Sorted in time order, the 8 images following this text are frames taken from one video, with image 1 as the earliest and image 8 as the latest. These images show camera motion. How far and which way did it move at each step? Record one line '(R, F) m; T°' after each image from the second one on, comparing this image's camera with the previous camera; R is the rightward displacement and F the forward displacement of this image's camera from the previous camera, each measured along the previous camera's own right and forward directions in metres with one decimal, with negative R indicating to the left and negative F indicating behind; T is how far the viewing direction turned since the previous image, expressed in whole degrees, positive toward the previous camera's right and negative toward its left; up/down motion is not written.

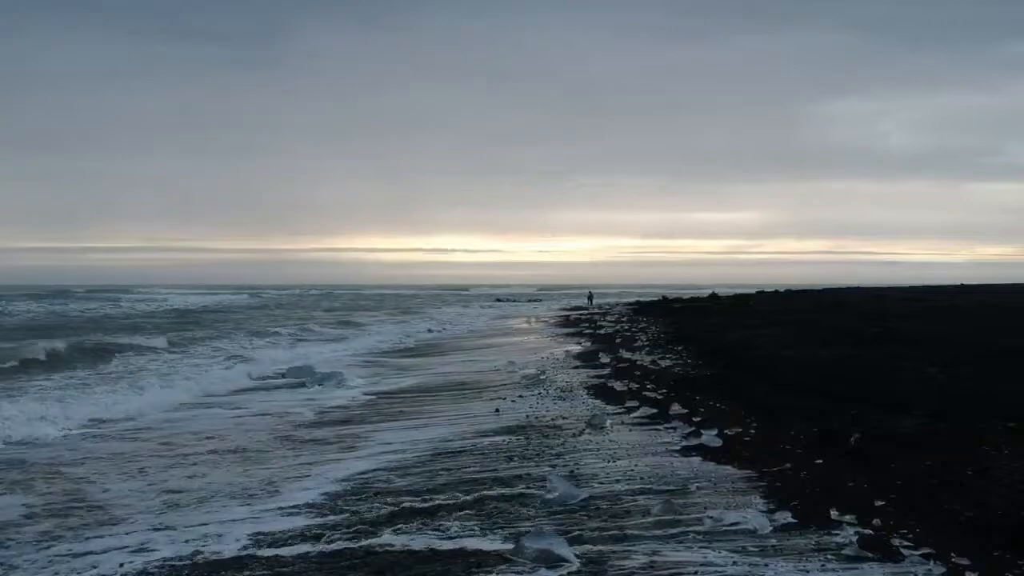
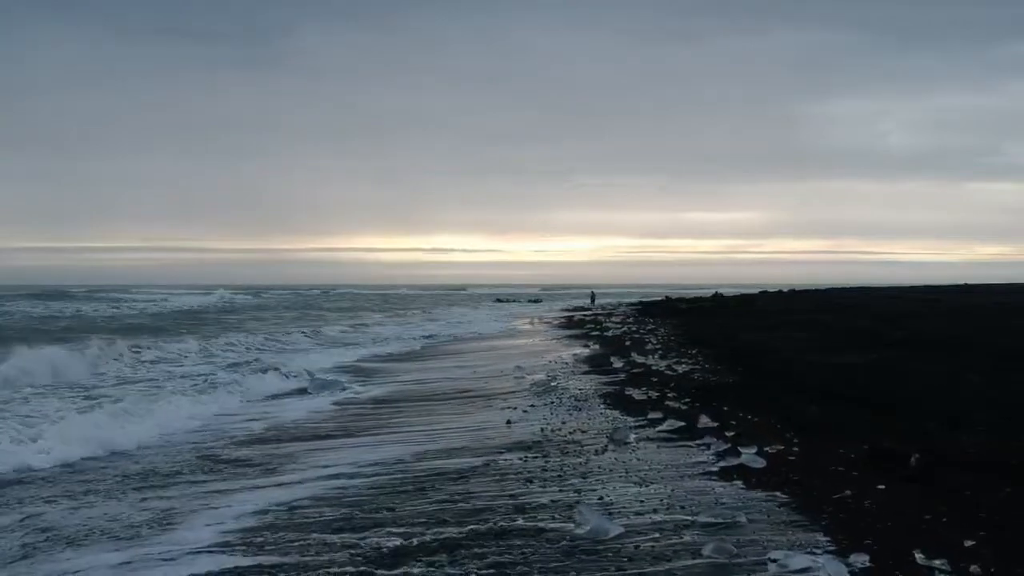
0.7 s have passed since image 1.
(-0.2, +1.0) m; 0°
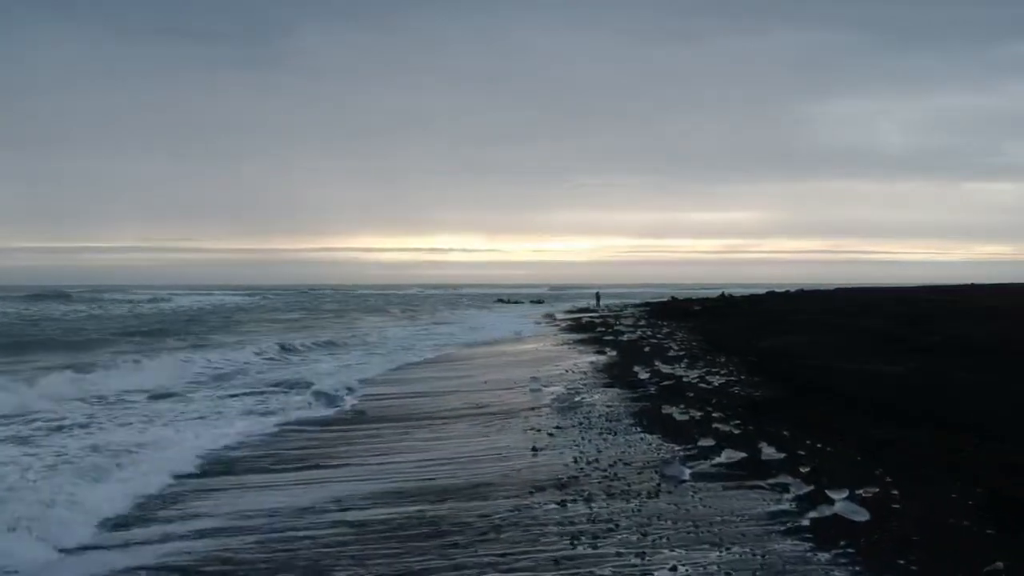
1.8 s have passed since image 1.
(-0.3, +1.7) m; 0°
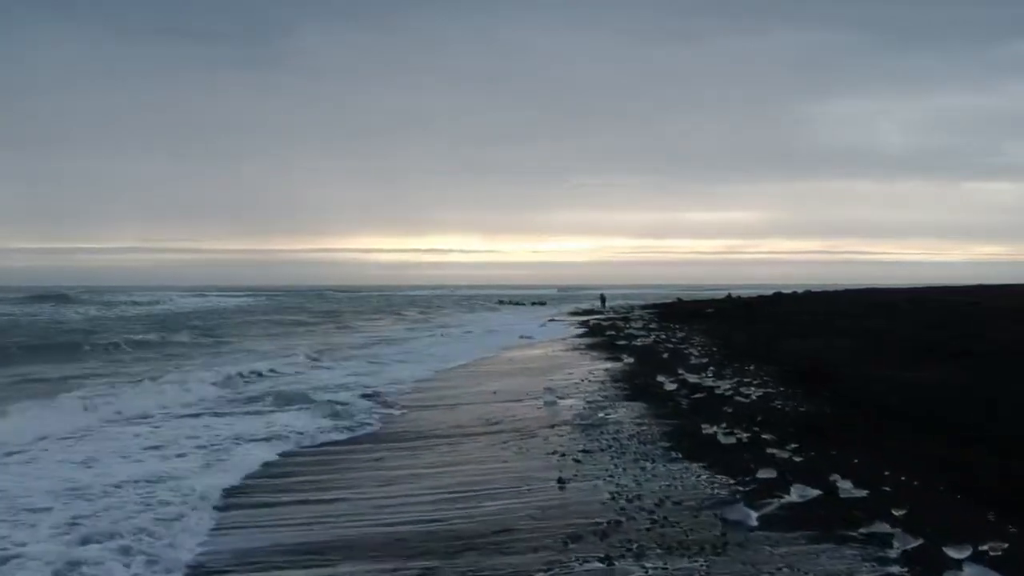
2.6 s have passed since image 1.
(-0.3, +1.6) m; 0°
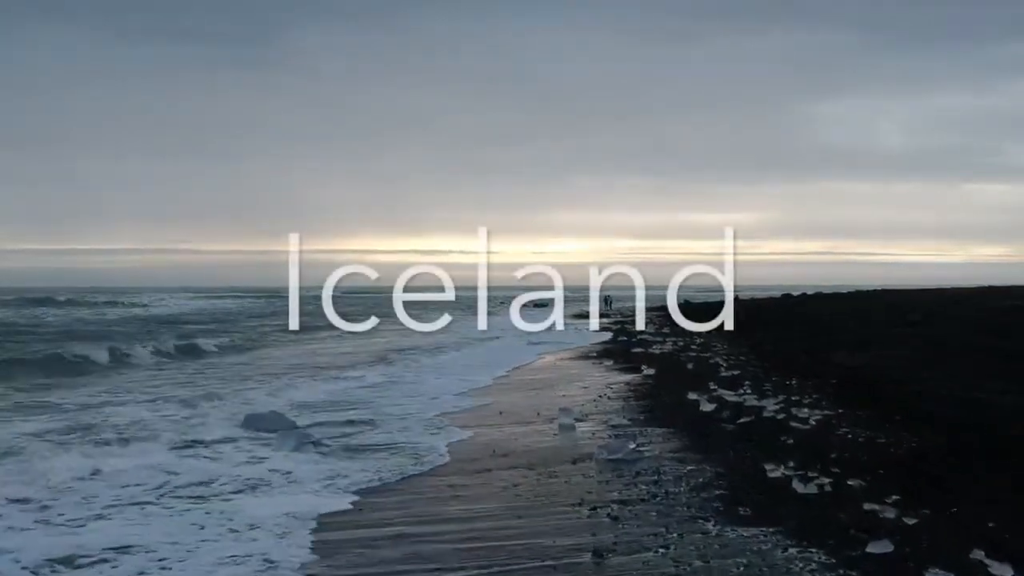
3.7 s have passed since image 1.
(-0.2, +2.4) m; 0°
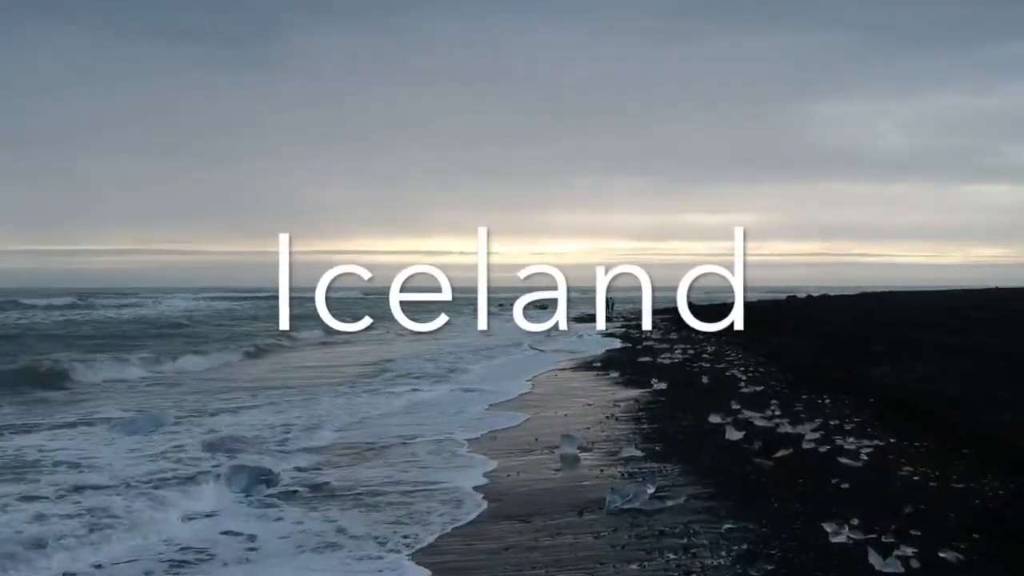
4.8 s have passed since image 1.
(+0.1, +2.0) m; 0°
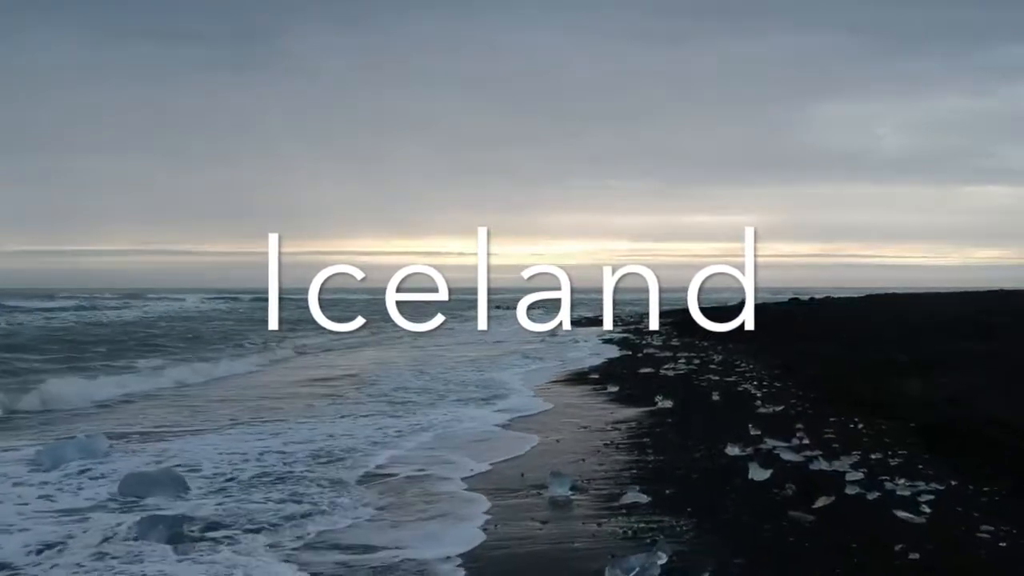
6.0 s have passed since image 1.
(+0.2, +2.0) m; 0°
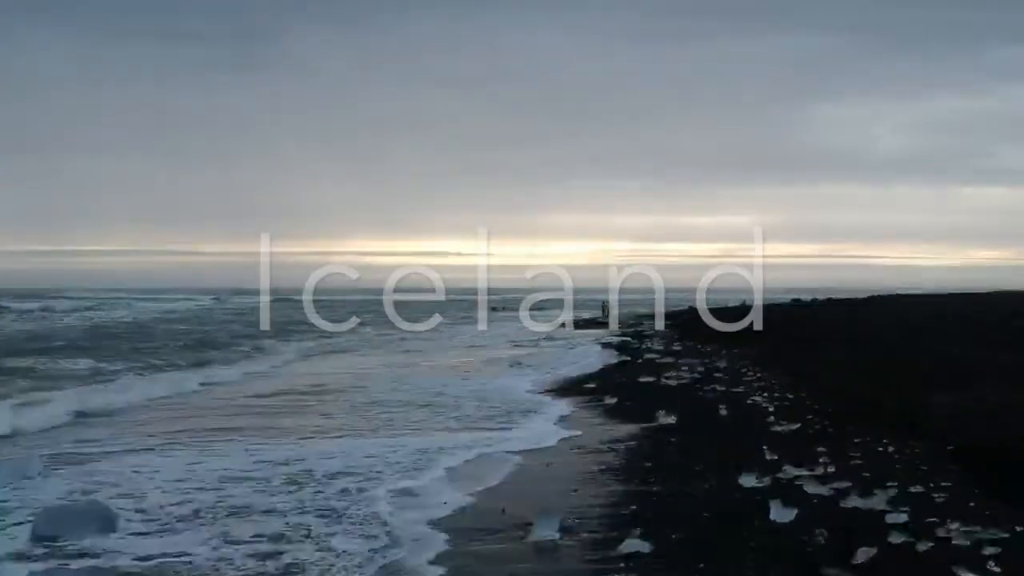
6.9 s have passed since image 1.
(+0.2, +1.6) m; 0°
